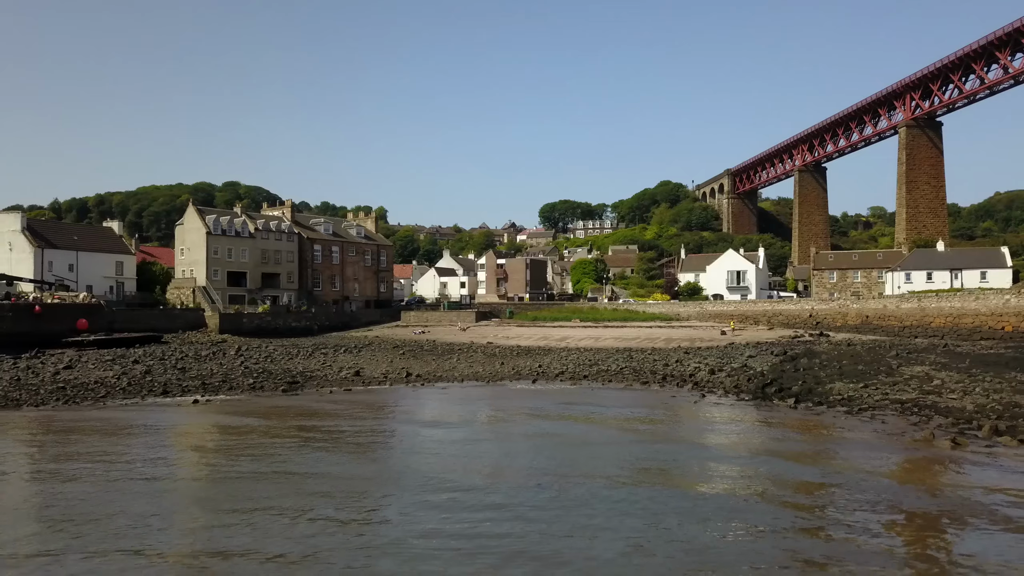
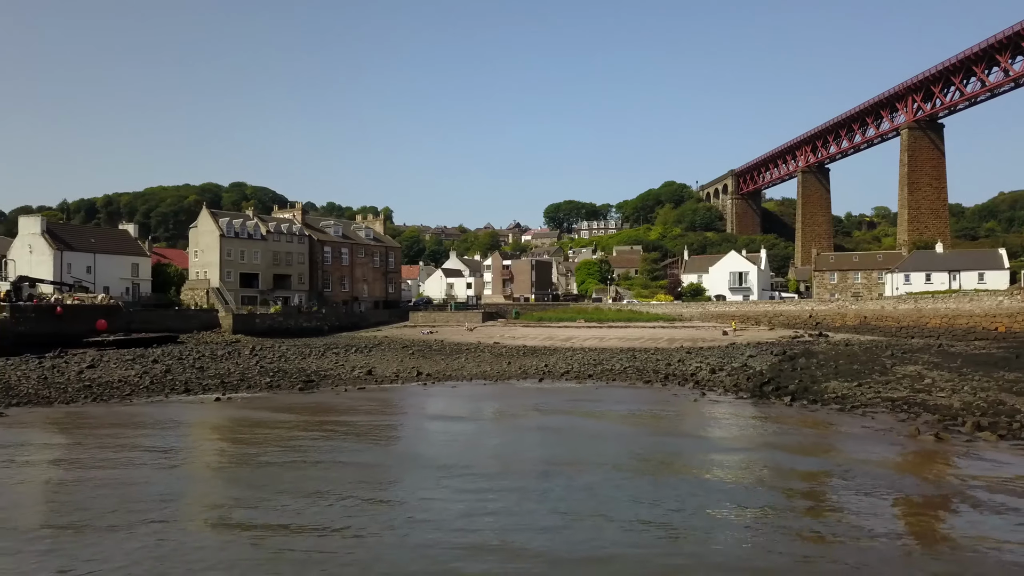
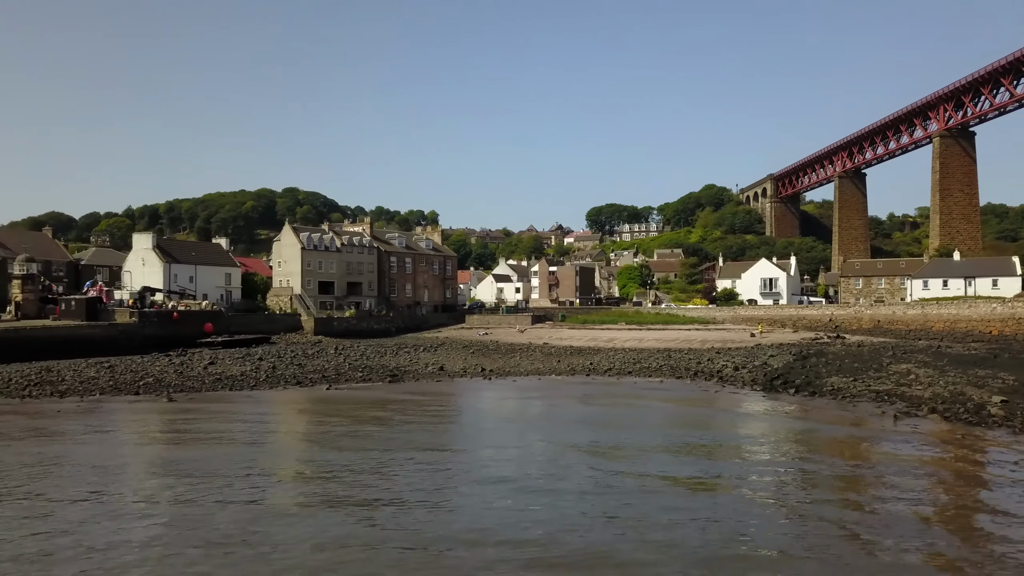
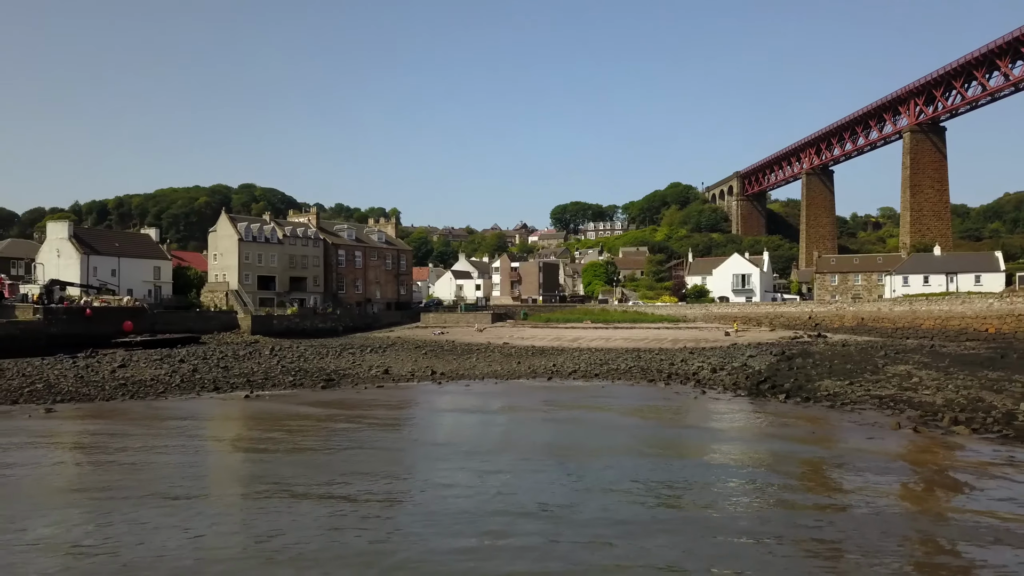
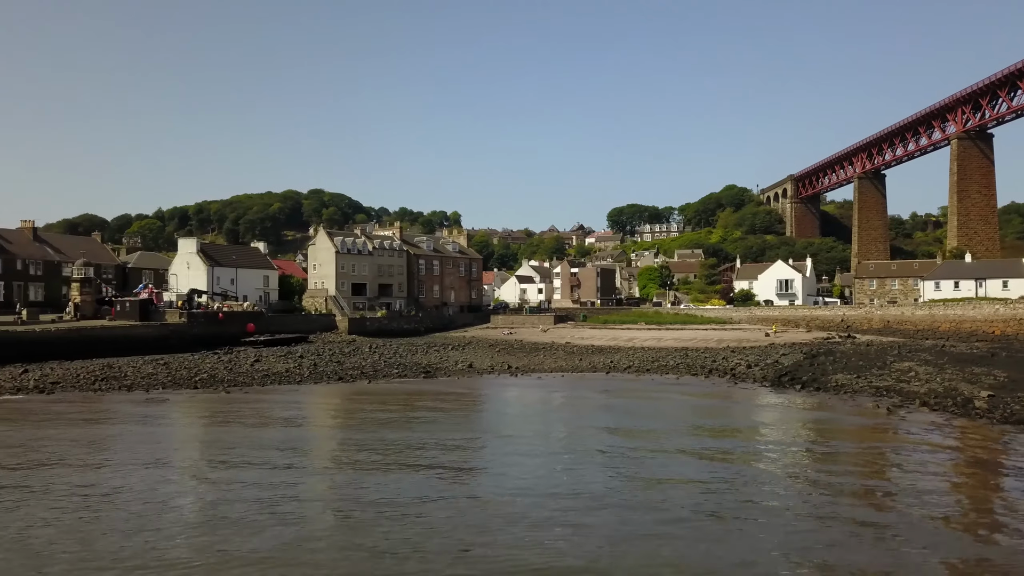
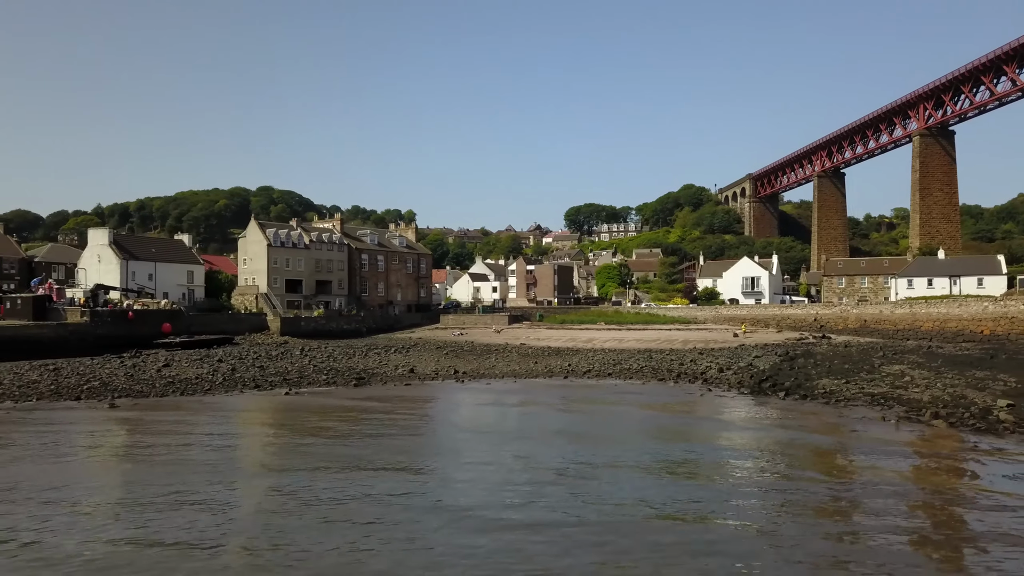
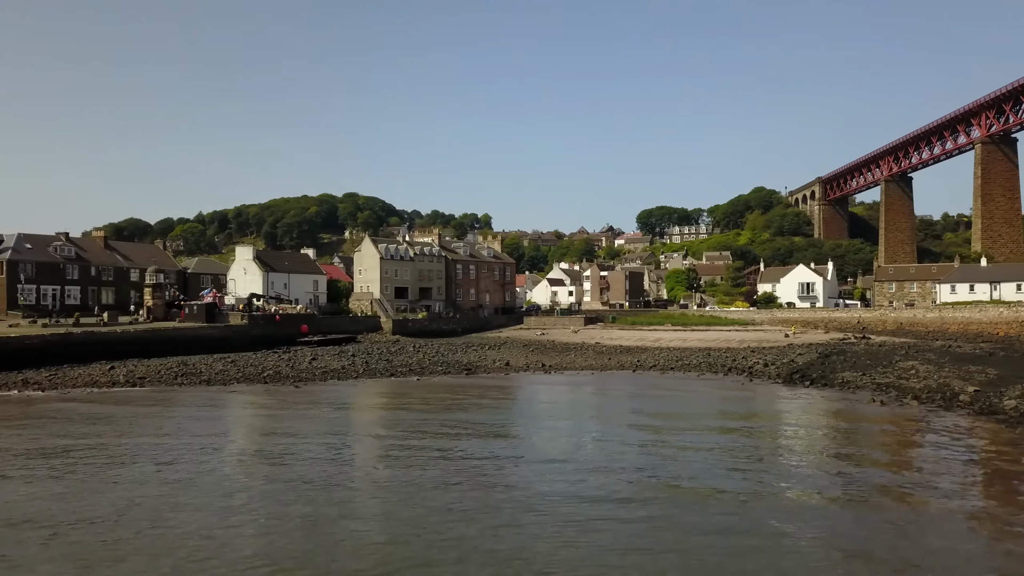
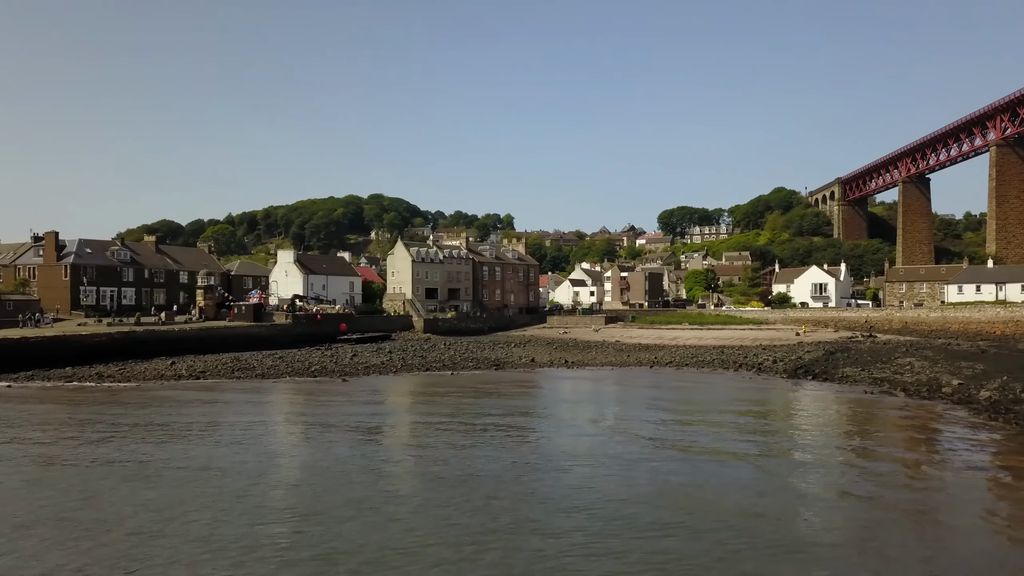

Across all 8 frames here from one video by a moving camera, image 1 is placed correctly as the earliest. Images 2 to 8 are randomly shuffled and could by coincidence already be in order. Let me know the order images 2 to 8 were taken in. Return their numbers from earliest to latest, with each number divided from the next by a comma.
2, 4, 6, 3, 5, 7, 8
